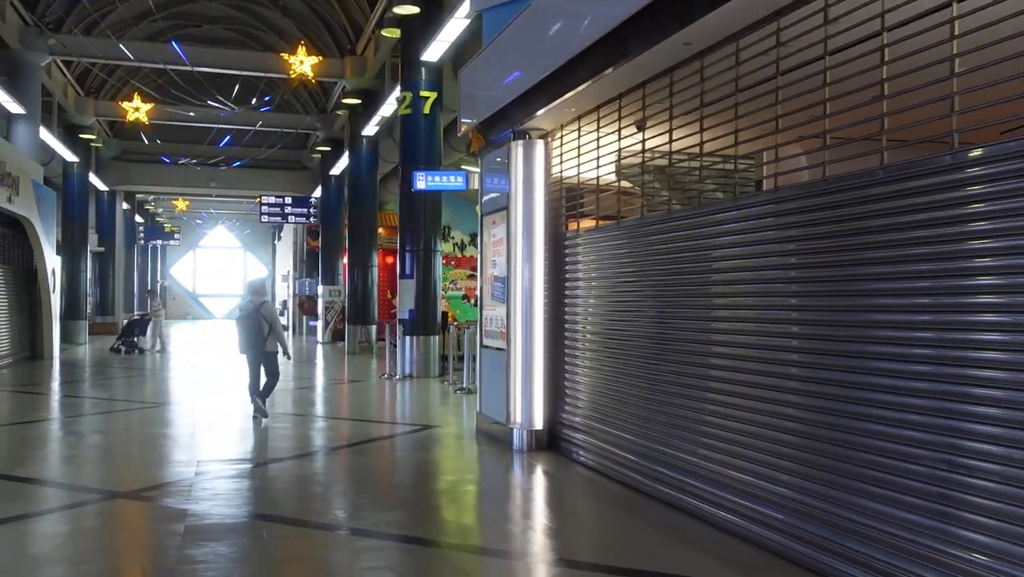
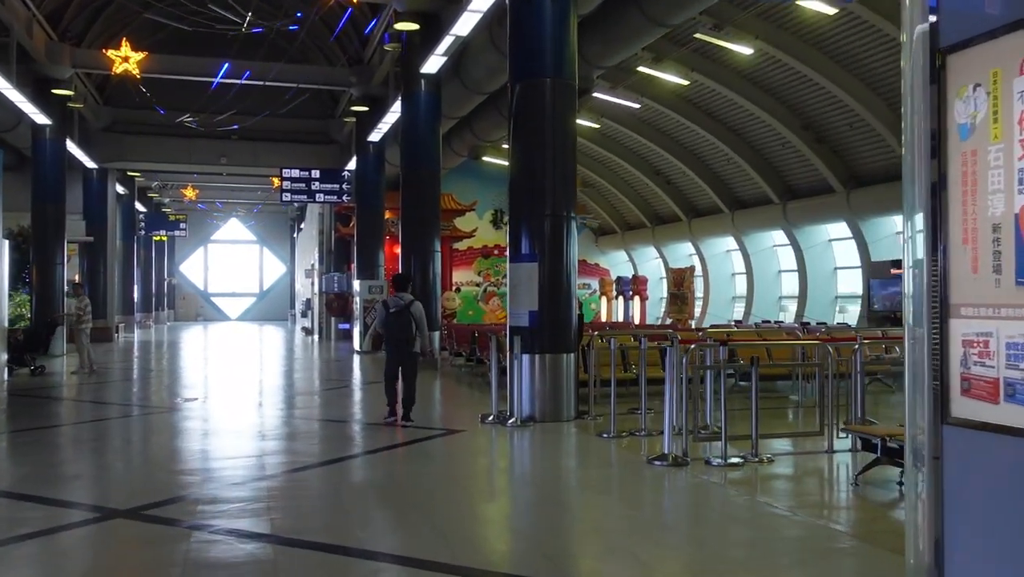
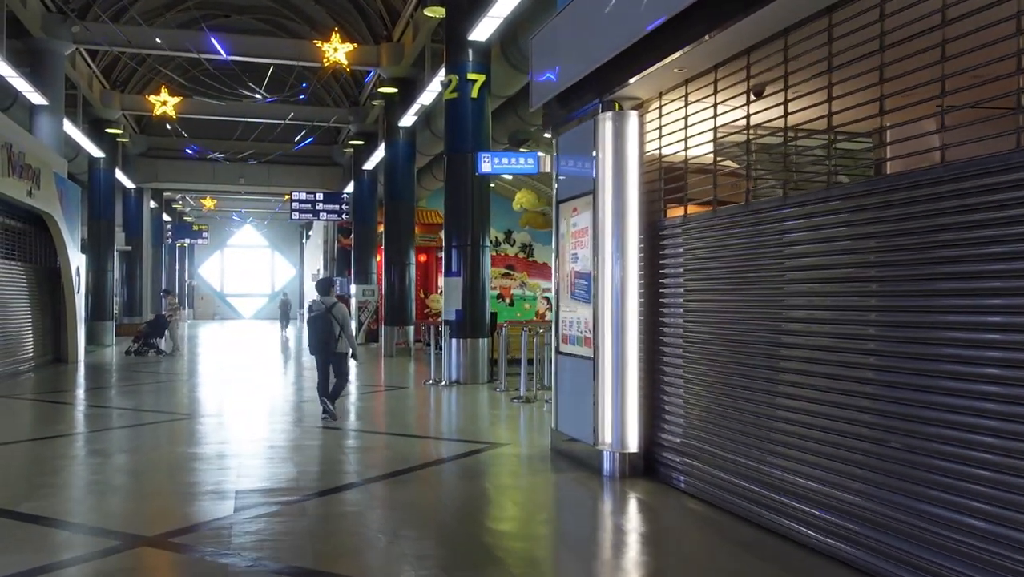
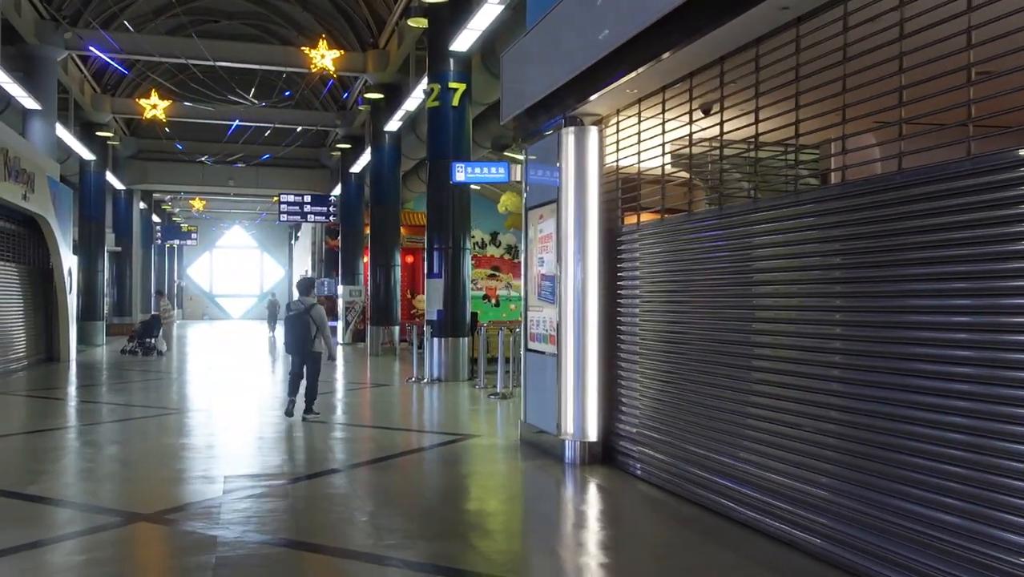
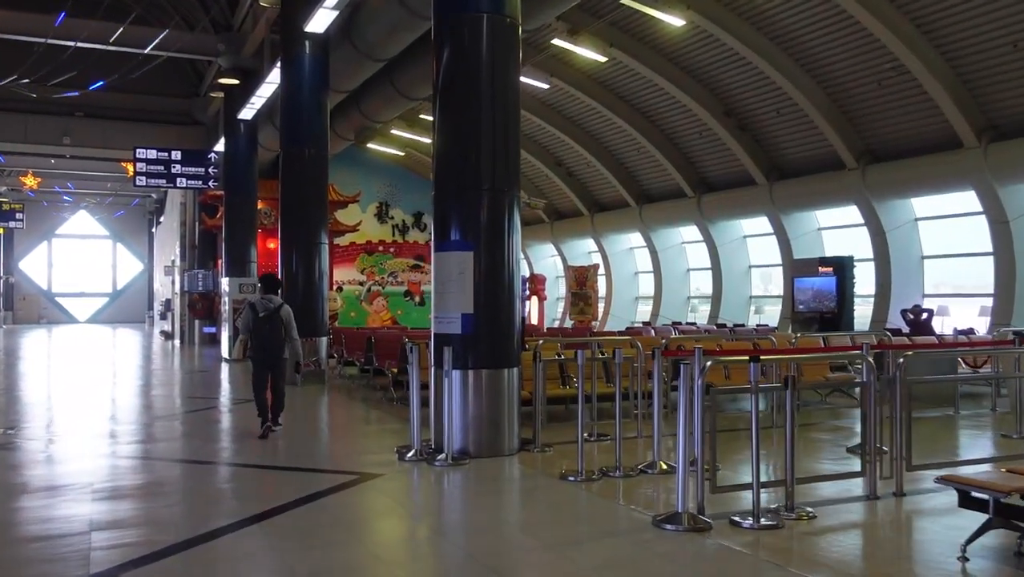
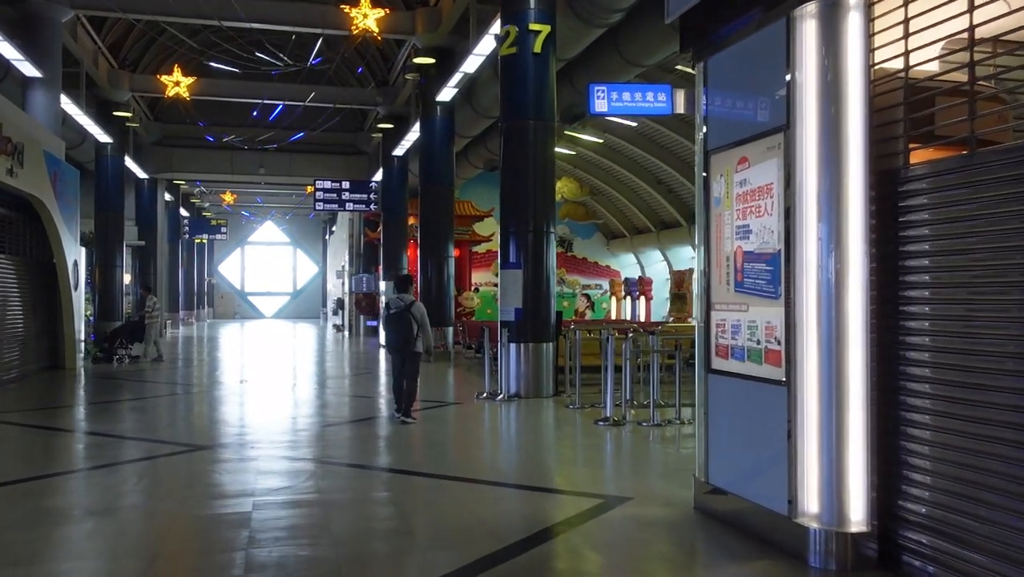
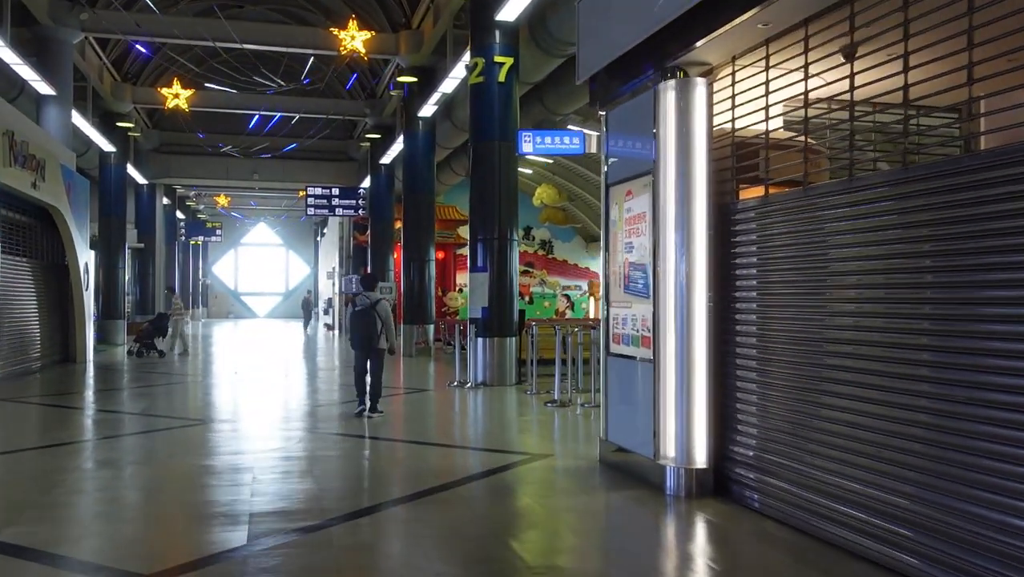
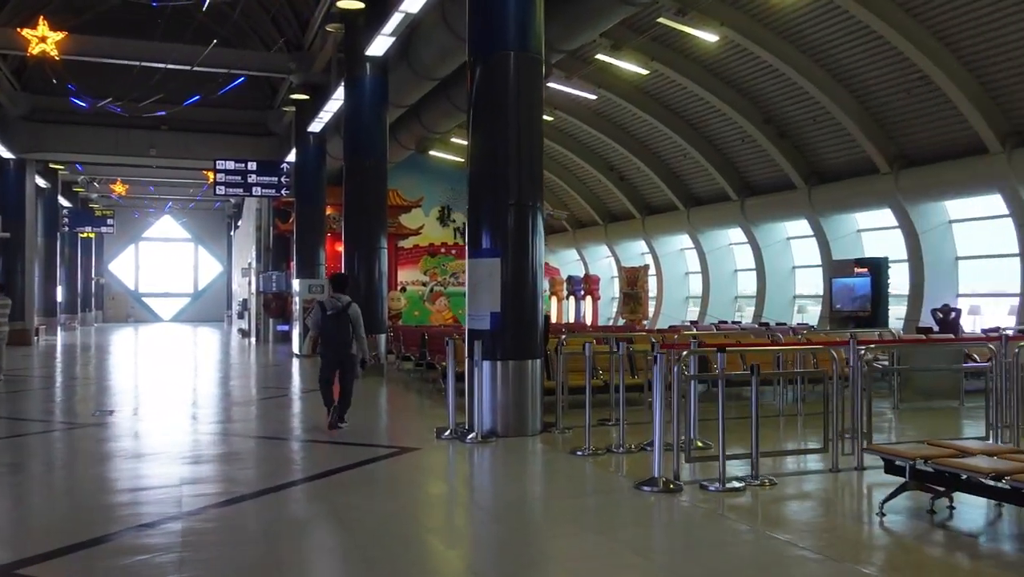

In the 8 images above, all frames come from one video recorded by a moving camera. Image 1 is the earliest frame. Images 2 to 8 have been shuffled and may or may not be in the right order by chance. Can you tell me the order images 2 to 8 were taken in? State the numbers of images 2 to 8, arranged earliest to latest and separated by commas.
4, 3, 7, 6, 2, 8, 5
